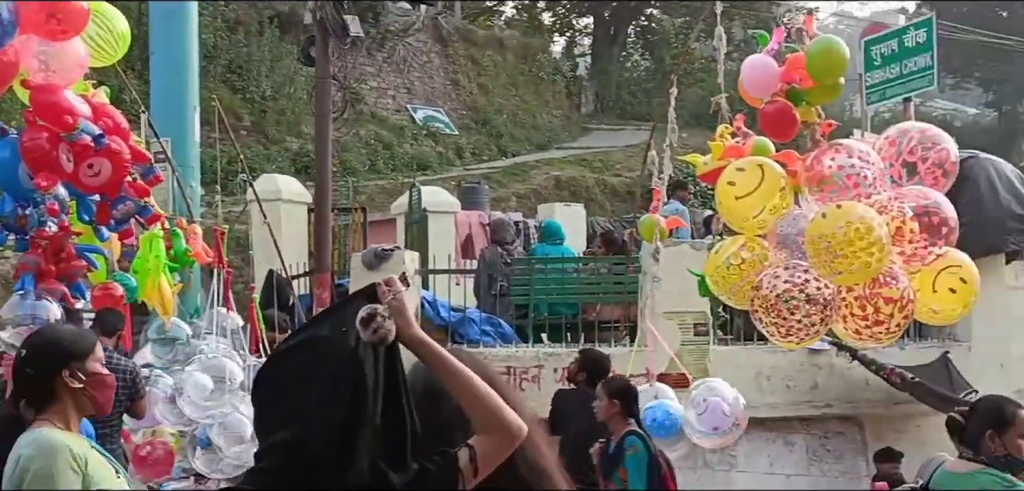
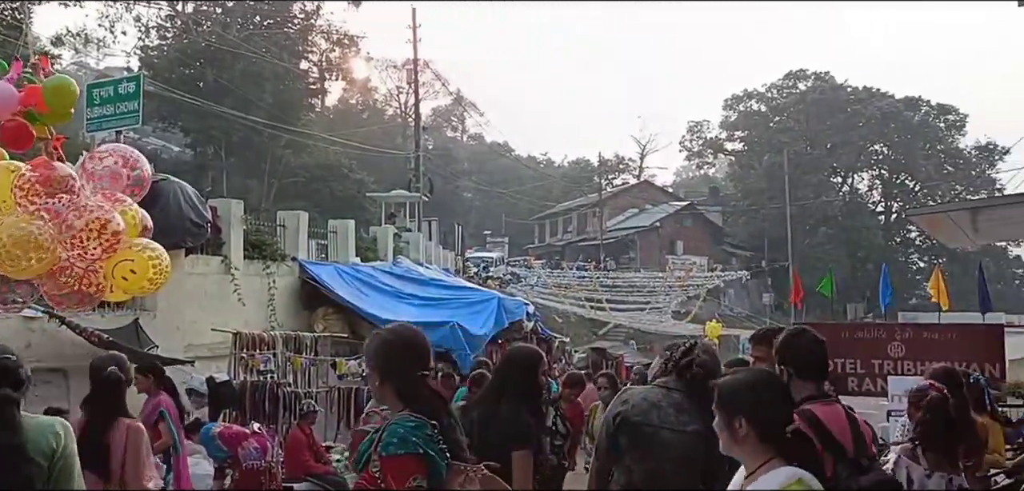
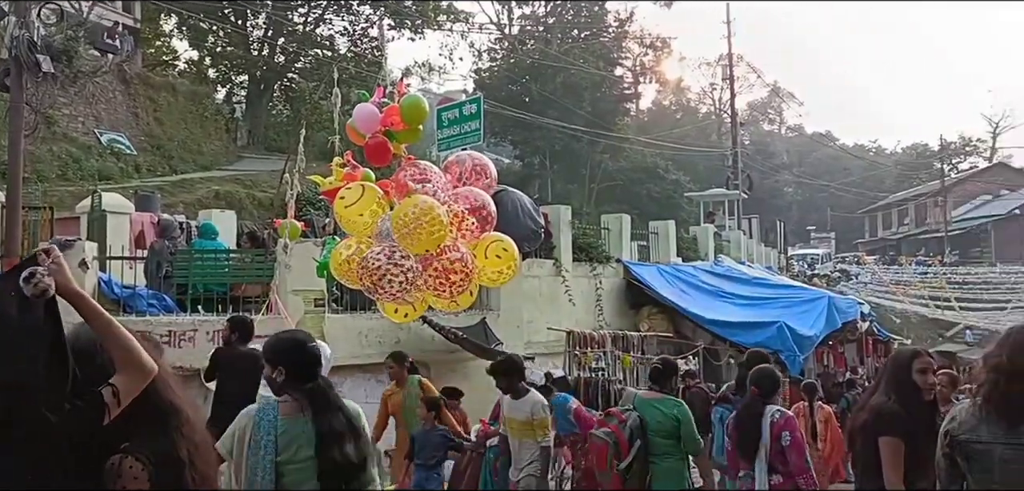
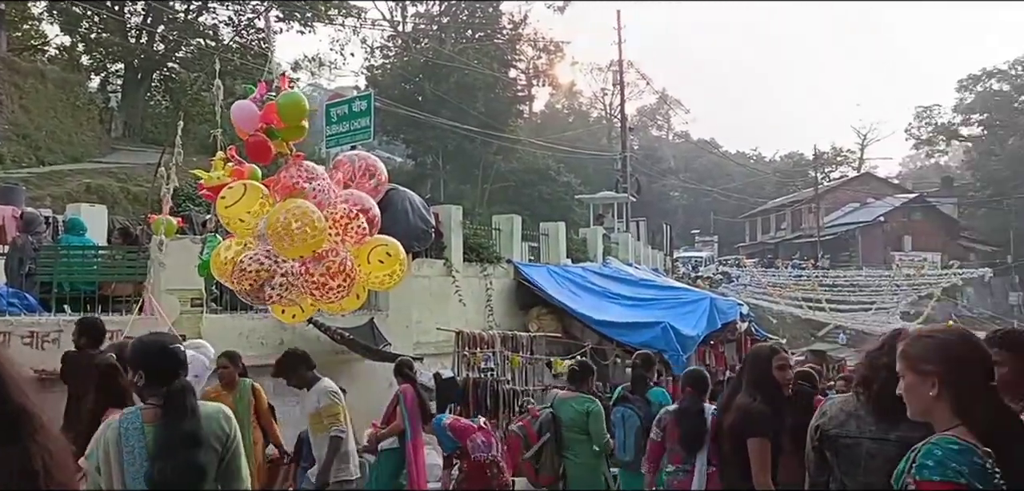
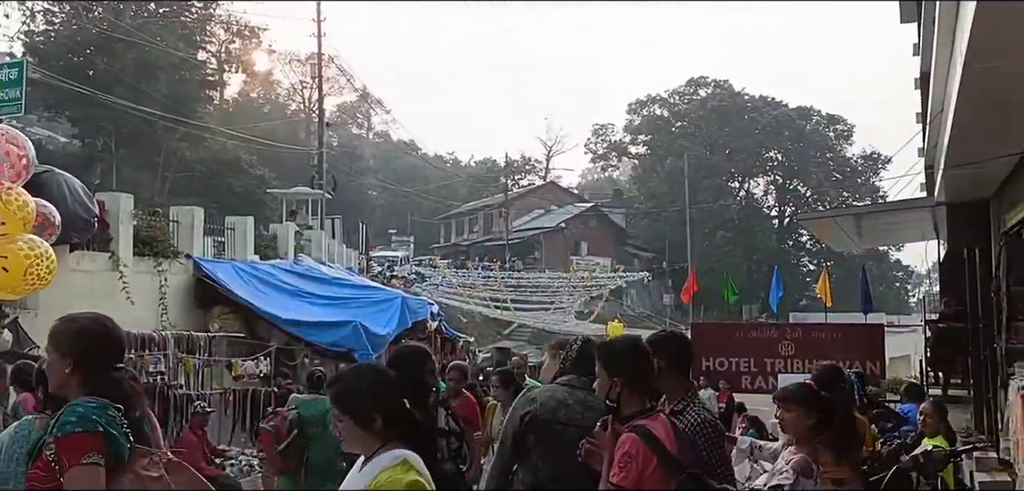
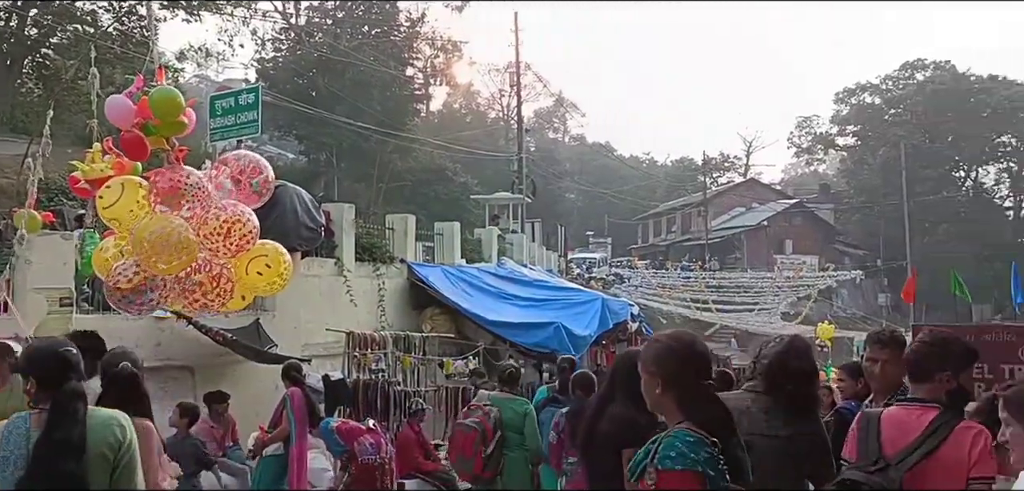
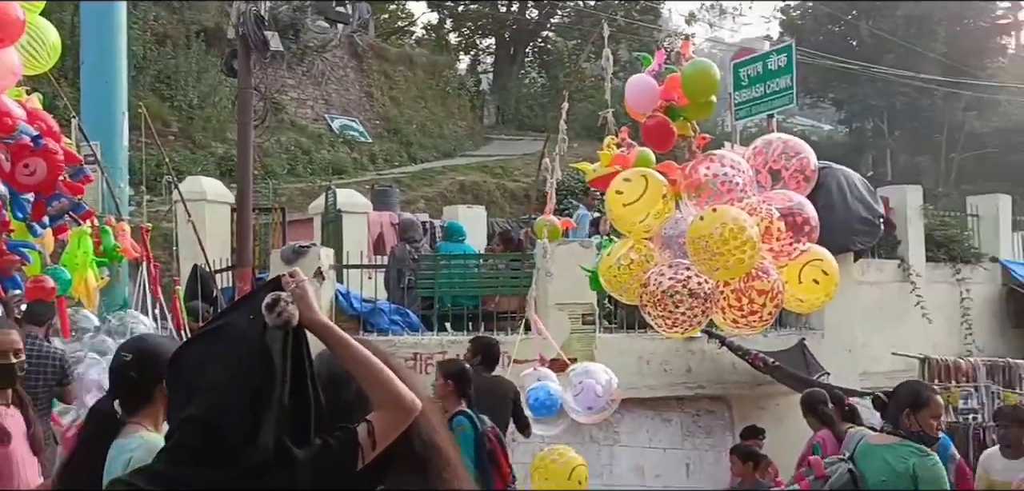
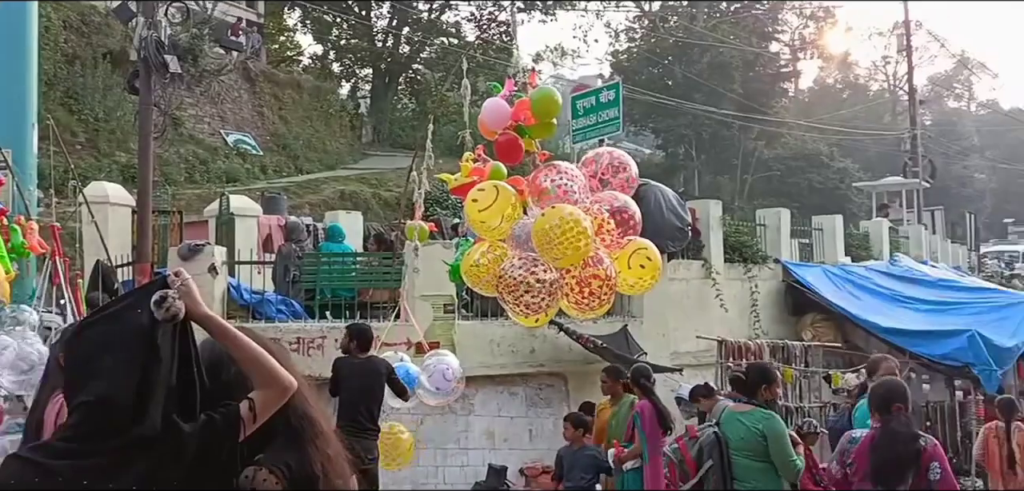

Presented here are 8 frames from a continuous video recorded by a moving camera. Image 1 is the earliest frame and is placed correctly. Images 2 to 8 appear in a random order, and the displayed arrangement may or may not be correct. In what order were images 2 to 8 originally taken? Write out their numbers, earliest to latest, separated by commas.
7, 8, 3, 4, 6, 2, 5
